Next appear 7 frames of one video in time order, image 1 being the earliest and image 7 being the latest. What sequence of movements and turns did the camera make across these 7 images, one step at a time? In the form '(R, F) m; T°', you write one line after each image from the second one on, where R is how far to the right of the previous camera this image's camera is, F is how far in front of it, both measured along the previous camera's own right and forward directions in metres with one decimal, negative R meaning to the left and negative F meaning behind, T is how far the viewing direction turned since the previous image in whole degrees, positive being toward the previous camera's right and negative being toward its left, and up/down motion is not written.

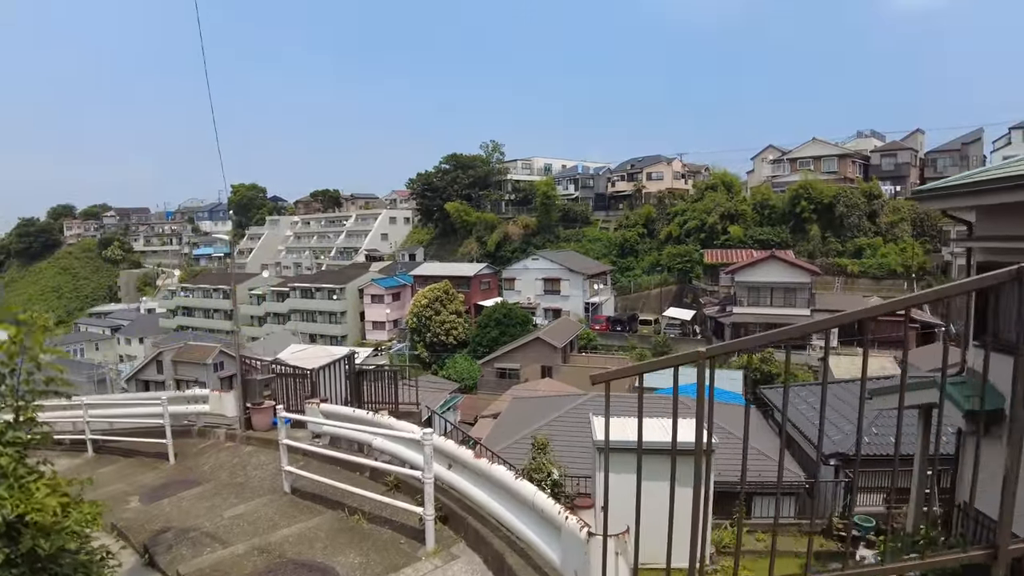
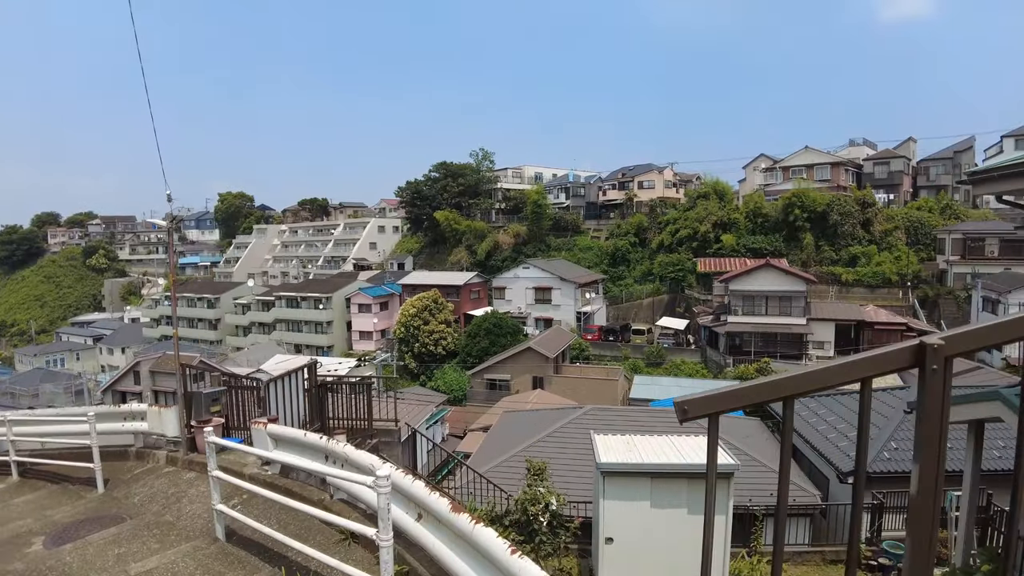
(0.0, +0.5) m; +1°
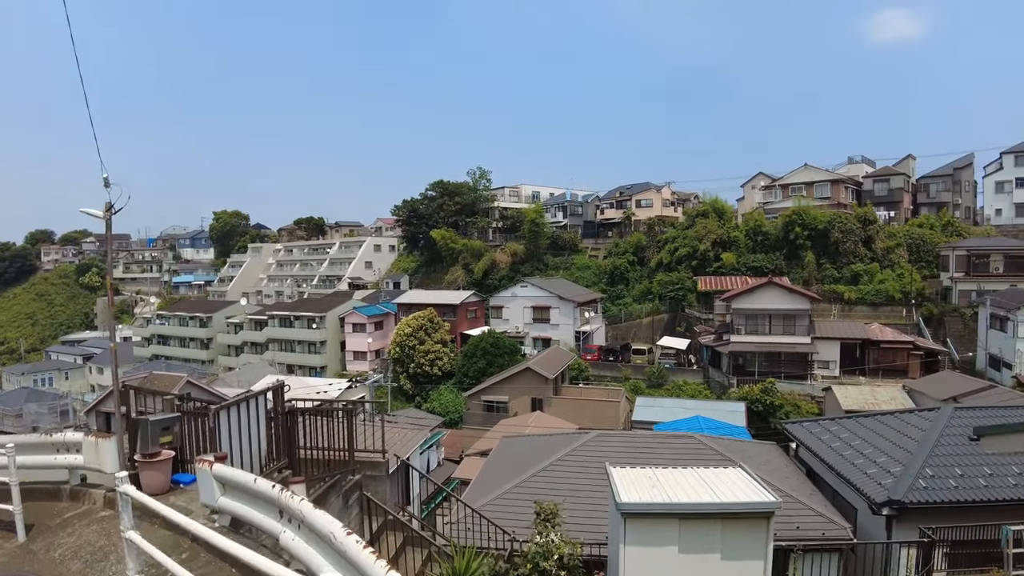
(0.0, +0.5) m; 0°
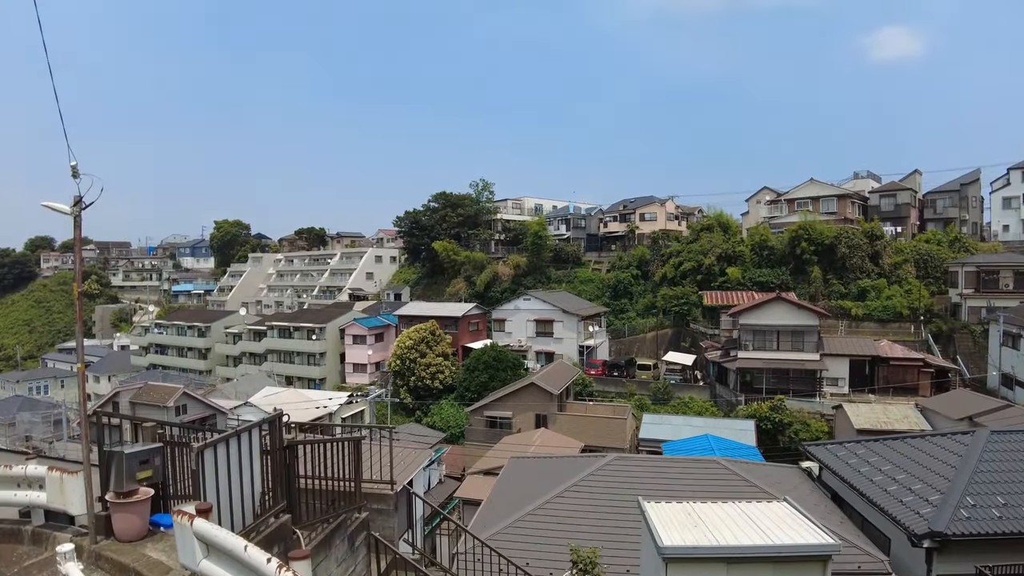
(-0.1, +0.3) m; 0°
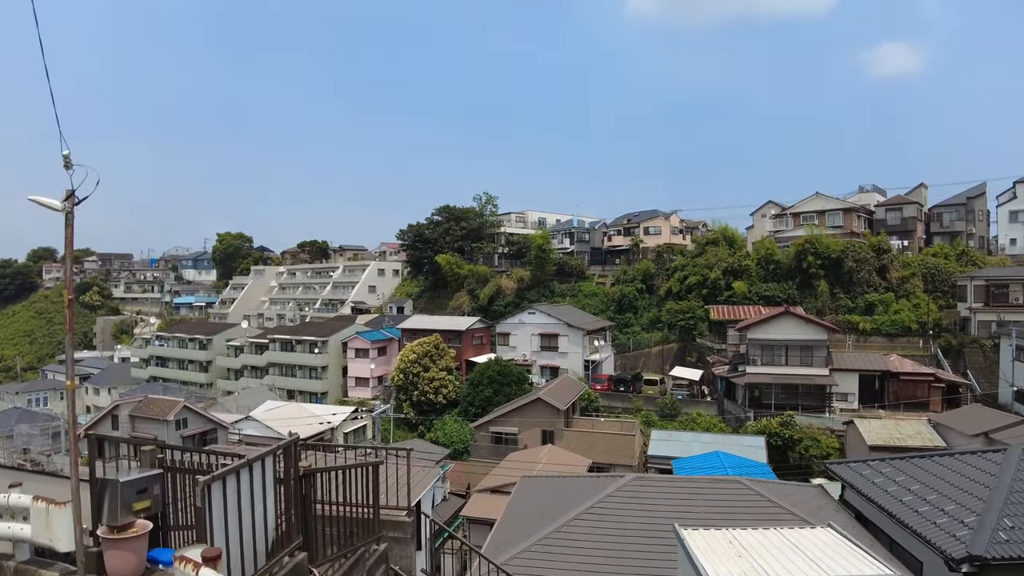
(-0.2, +0.2) m; 0°
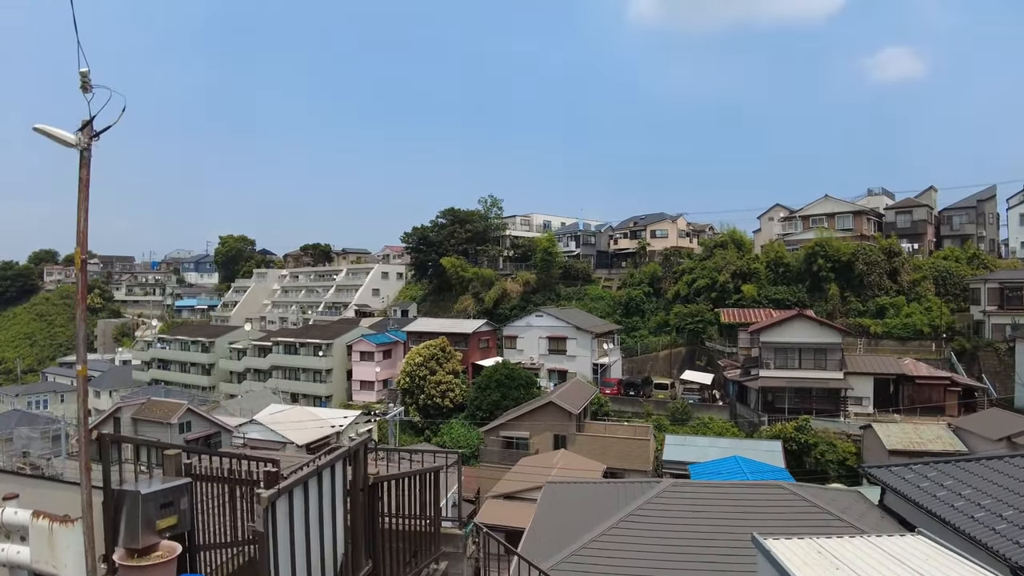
(-0.3, +0.3) m; 0°
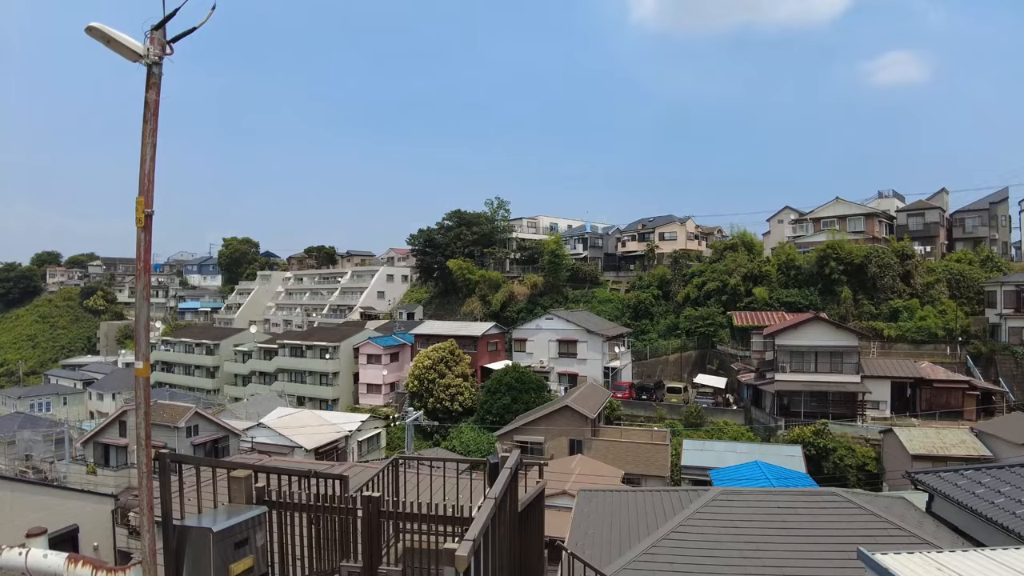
(-0.4, +0.2) m; 0°
